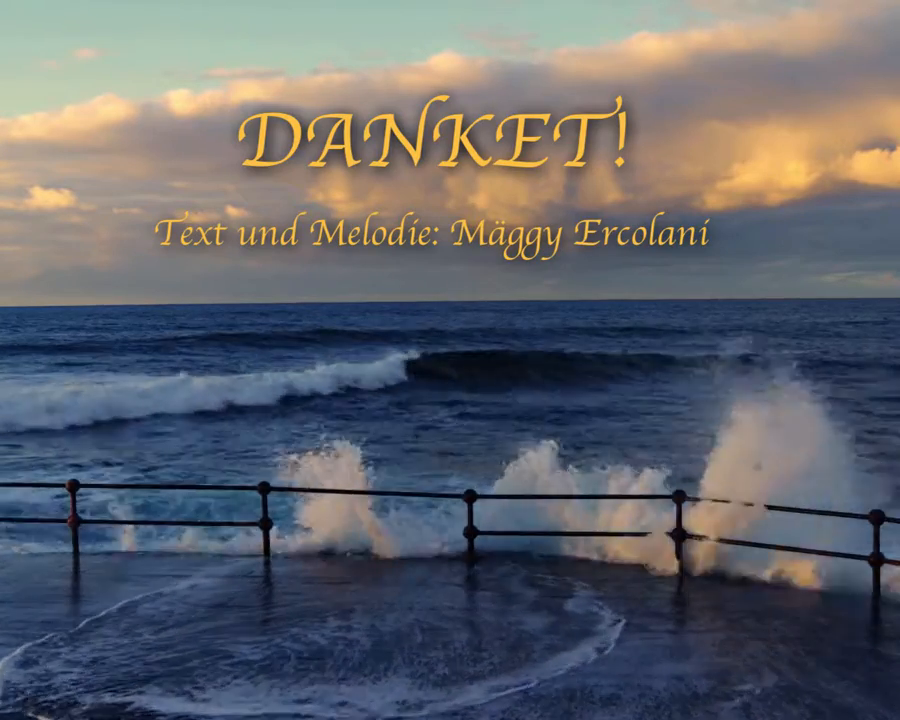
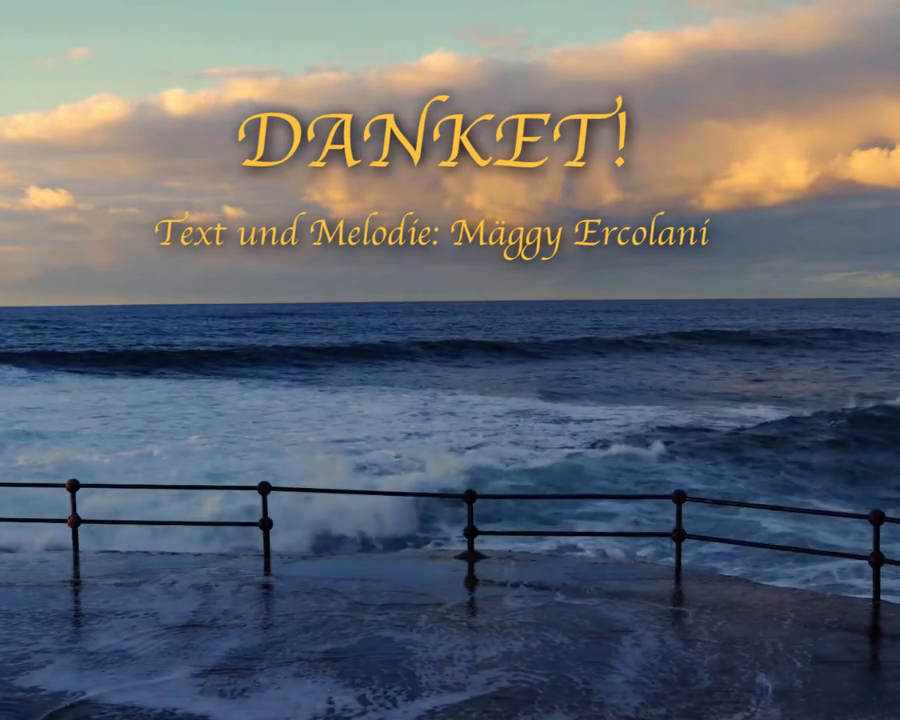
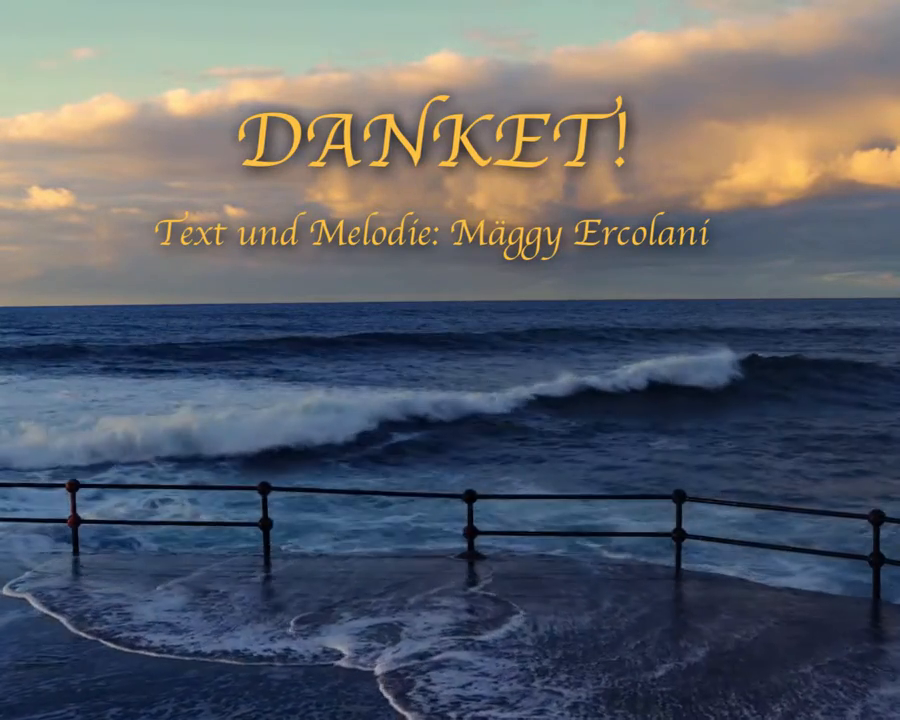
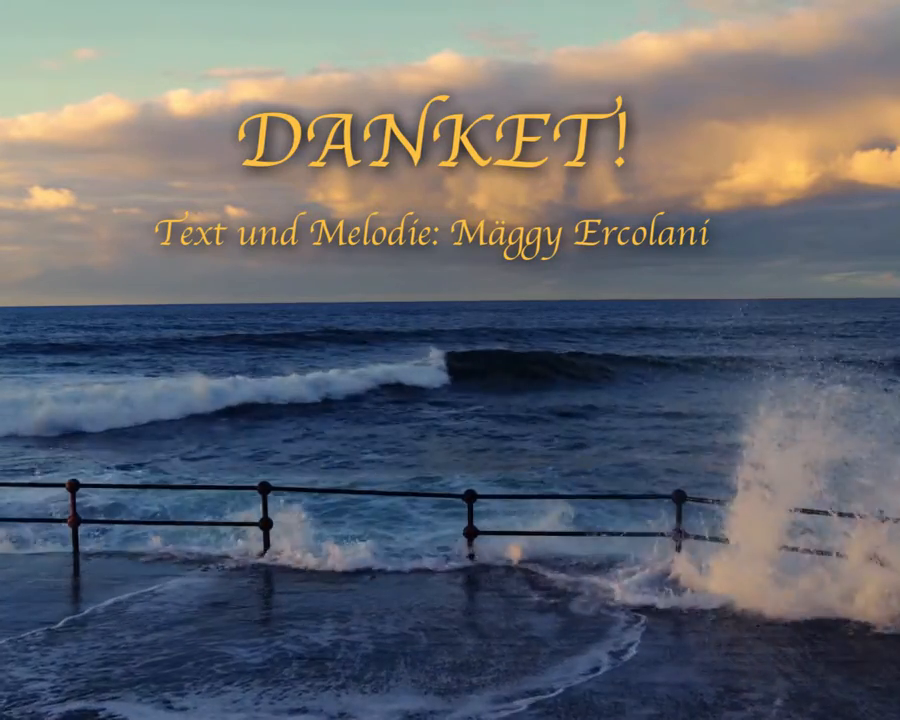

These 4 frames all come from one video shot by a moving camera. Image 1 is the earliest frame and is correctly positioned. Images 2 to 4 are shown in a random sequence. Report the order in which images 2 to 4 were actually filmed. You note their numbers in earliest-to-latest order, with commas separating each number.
4, 3, 2
